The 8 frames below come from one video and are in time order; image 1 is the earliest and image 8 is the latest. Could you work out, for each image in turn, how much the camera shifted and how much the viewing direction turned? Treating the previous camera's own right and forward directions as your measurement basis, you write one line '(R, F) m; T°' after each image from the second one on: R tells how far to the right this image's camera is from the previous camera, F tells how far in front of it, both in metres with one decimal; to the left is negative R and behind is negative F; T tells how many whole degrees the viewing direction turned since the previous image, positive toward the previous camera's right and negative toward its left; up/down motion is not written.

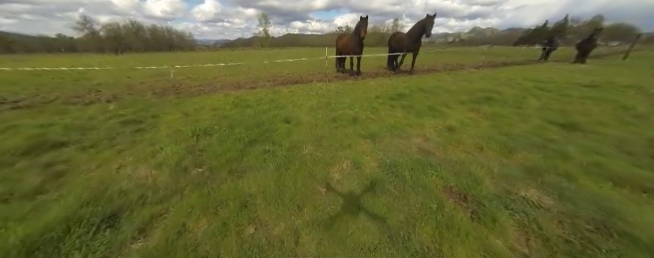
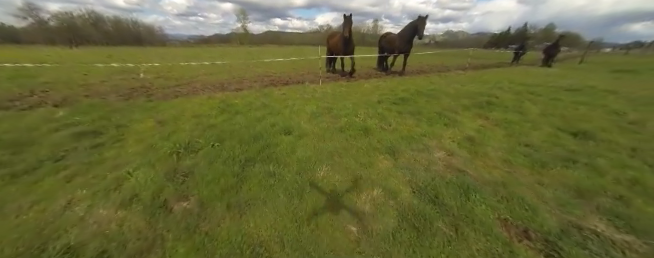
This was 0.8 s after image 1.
(-0.5, +0.5) m; +5°
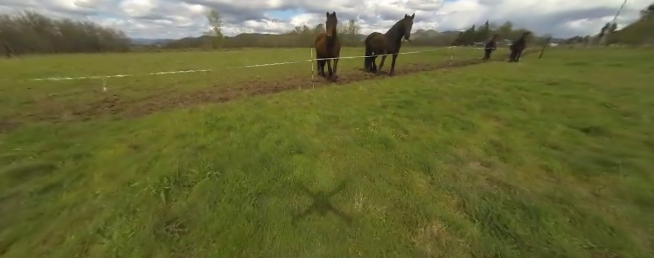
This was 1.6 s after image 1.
(-0.6, +0.5) m; +5°
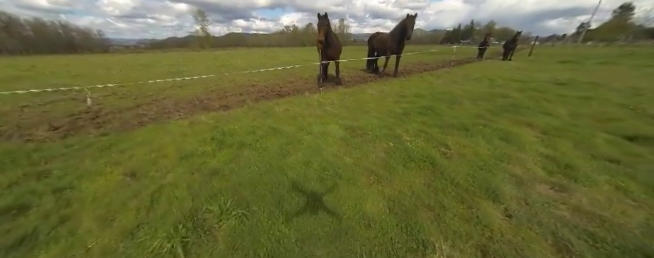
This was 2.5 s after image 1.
(-0.7, +0.5) m; +2°
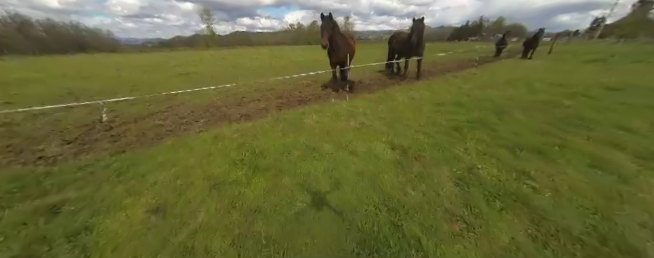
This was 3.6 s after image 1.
(-0.8, +0.5) m; -1°
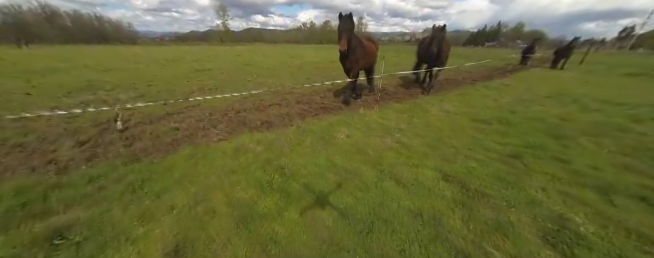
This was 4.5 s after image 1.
(-0.6, +0.5) m; -2°
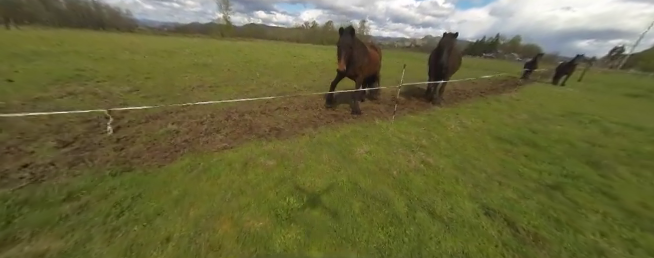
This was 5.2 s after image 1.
(-0.5, +0.4) m; +1°
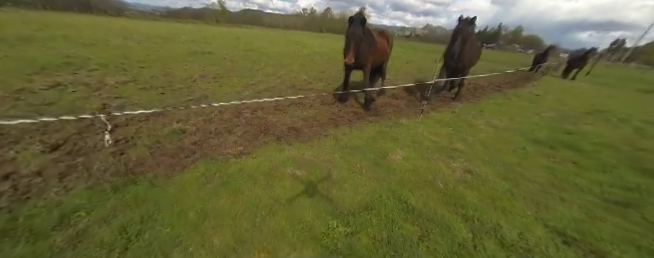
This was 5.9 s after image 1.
(-0.7, +0.5) m; +1°
